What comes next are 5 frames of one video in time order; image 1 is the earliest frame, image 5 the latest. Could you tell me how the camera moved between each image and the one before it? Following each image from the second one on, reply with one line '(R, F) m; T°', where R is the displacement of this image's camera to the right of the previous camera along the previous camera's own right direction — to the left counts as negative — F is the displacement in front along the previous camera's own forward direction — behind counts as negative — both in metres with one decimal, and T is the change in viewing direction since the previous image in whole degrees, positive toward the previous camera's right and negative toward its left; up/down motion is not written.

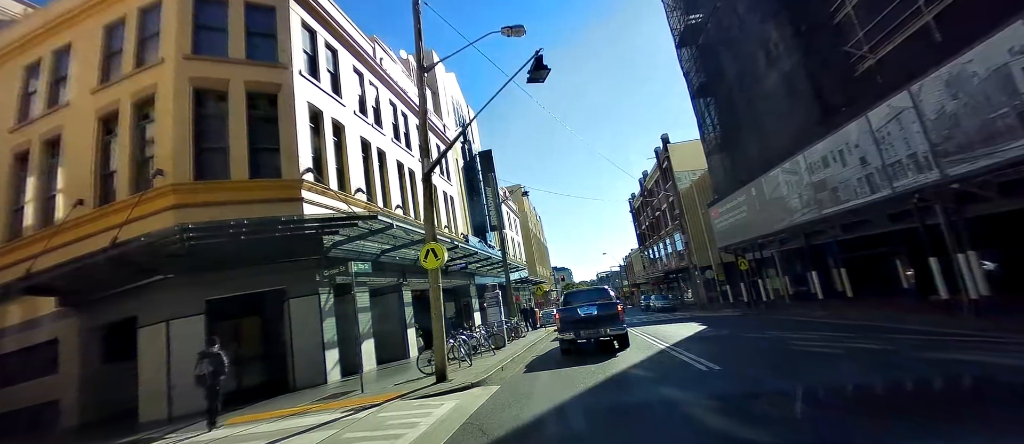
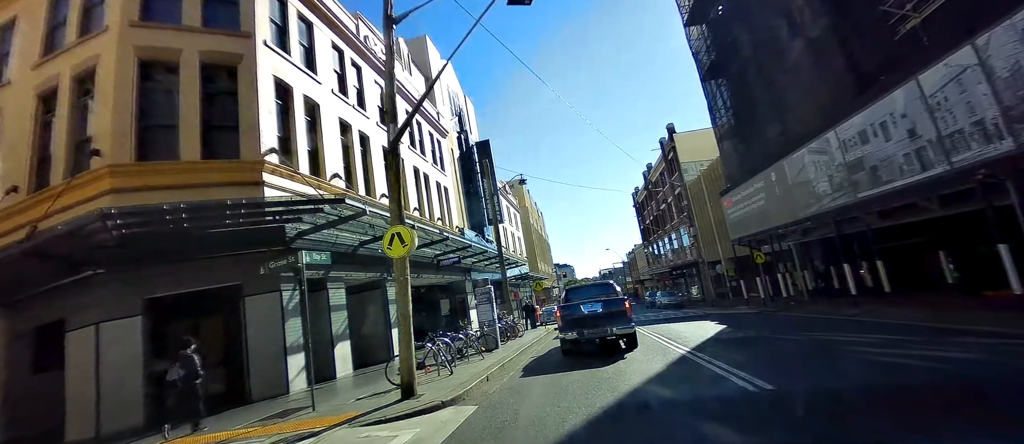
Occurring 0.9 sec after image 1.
(+0.3, +1.4) m; 0°
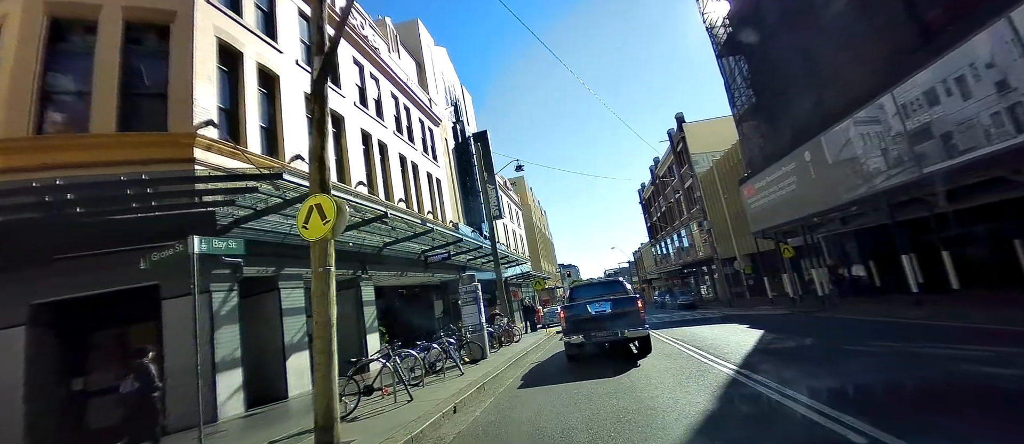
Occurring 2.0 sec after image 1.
(+0.3, +1.8) m; -1°
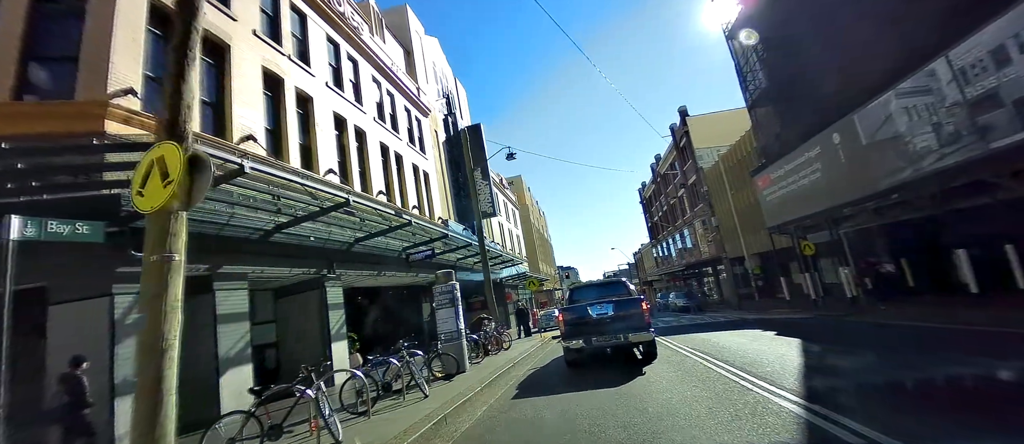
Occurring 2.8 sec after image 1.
(+0.3, +1.4) m; 0°
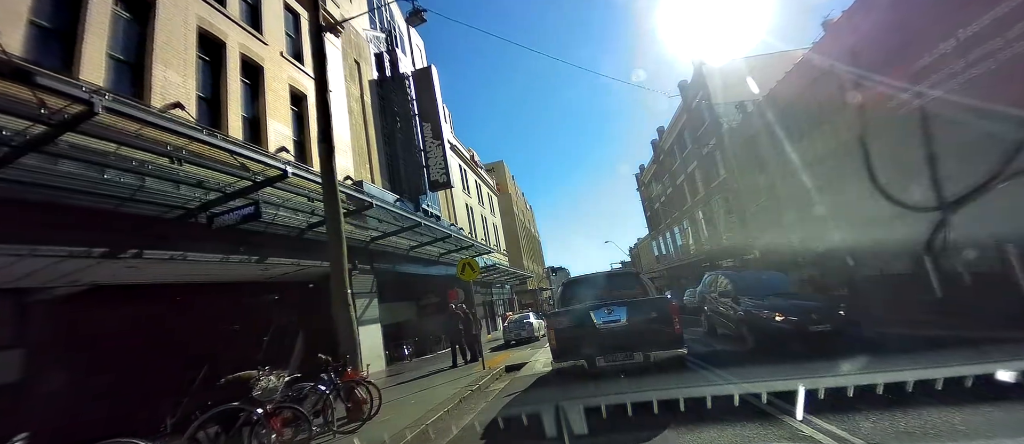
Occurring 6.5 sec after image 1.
(+1.4, +6.2) m; +1°
